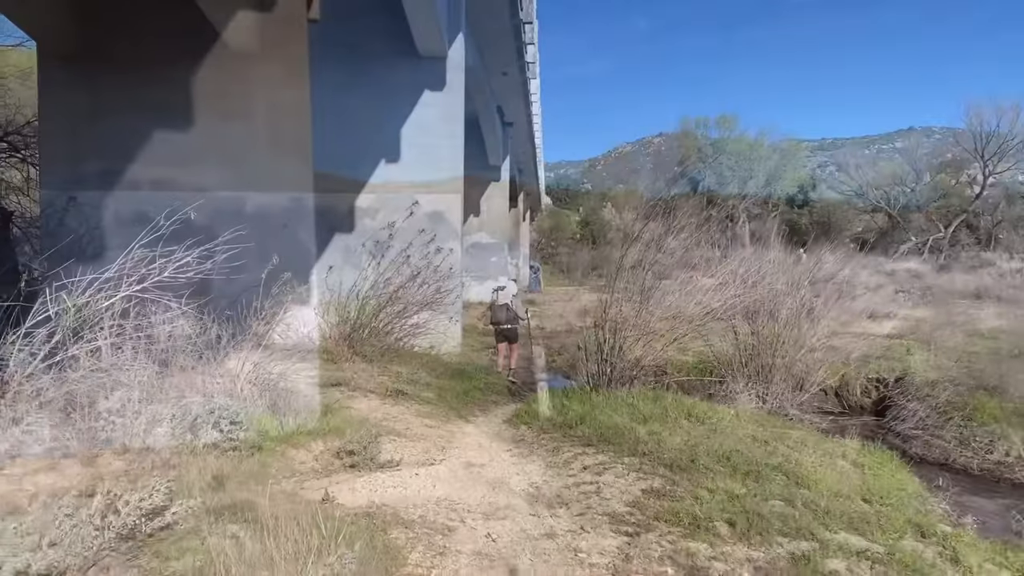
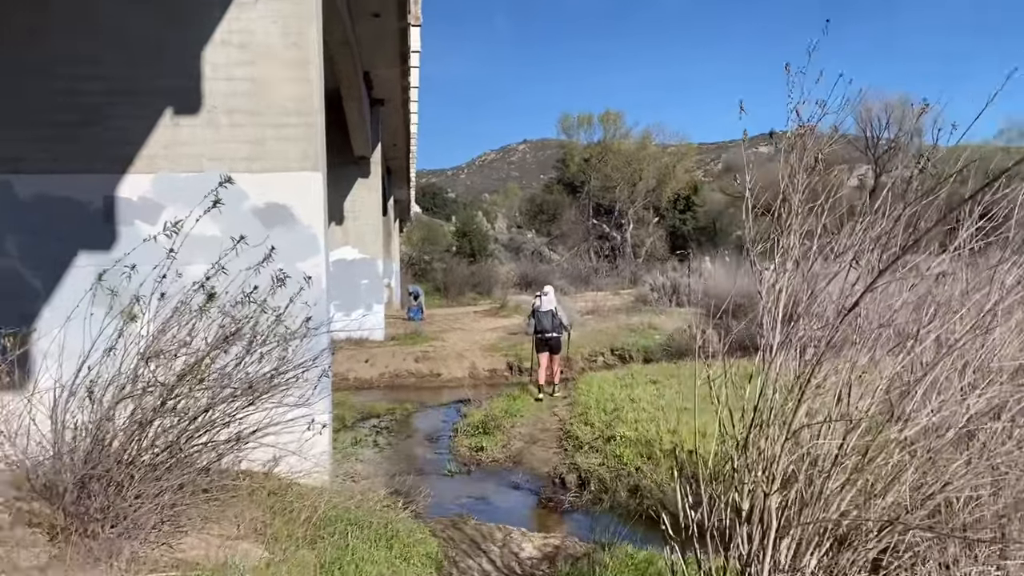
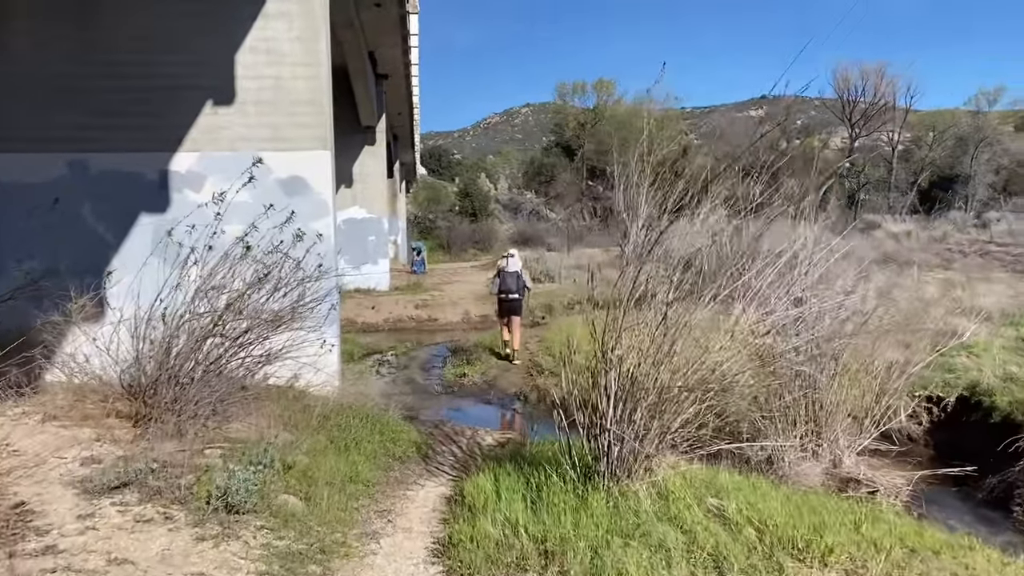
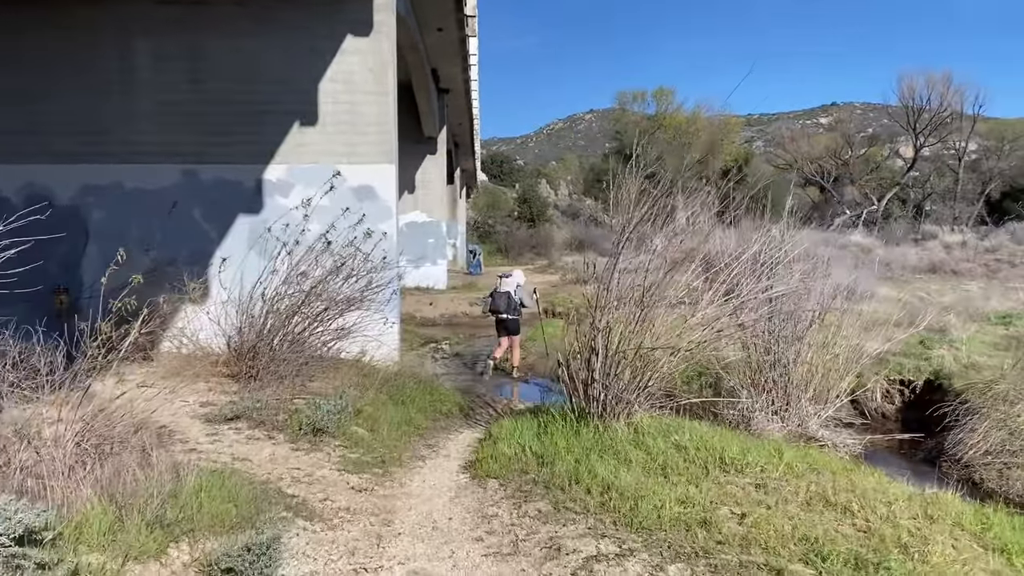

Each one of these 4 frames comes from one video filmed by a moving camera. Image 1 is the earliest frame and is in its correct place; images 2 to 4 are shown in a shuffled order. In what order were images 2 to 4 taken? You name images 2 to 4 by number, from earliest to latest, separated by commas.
4, 3, 2
